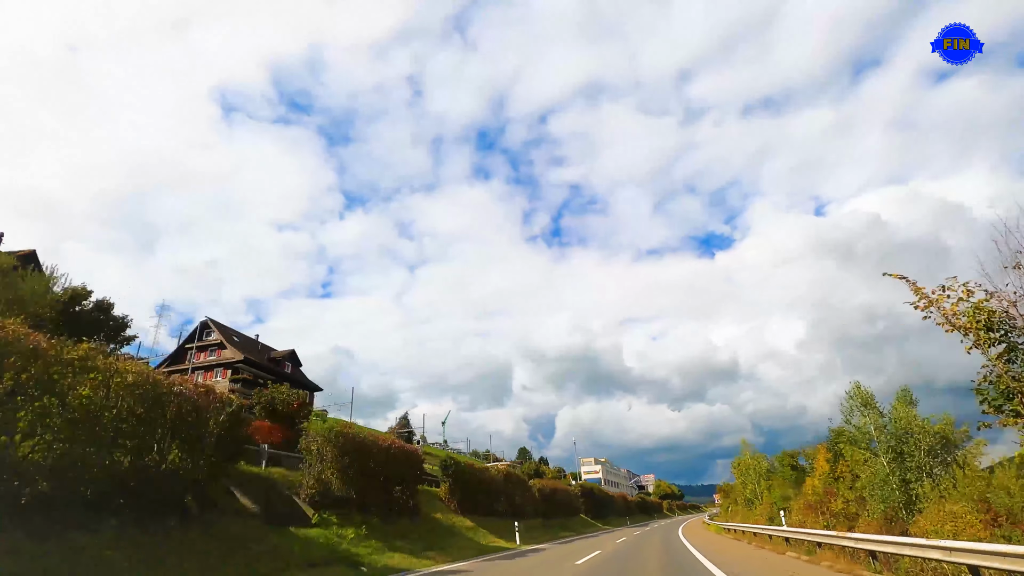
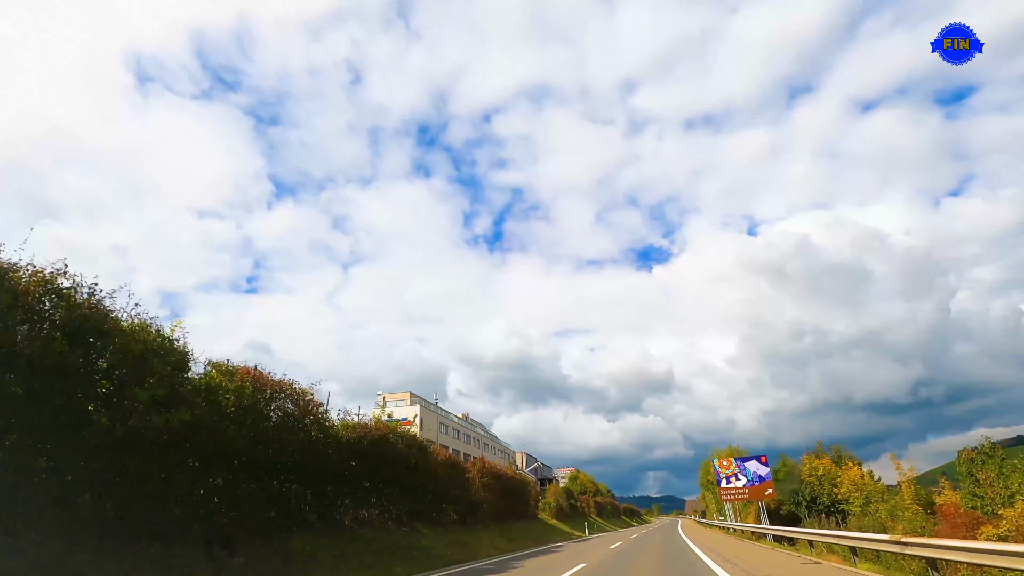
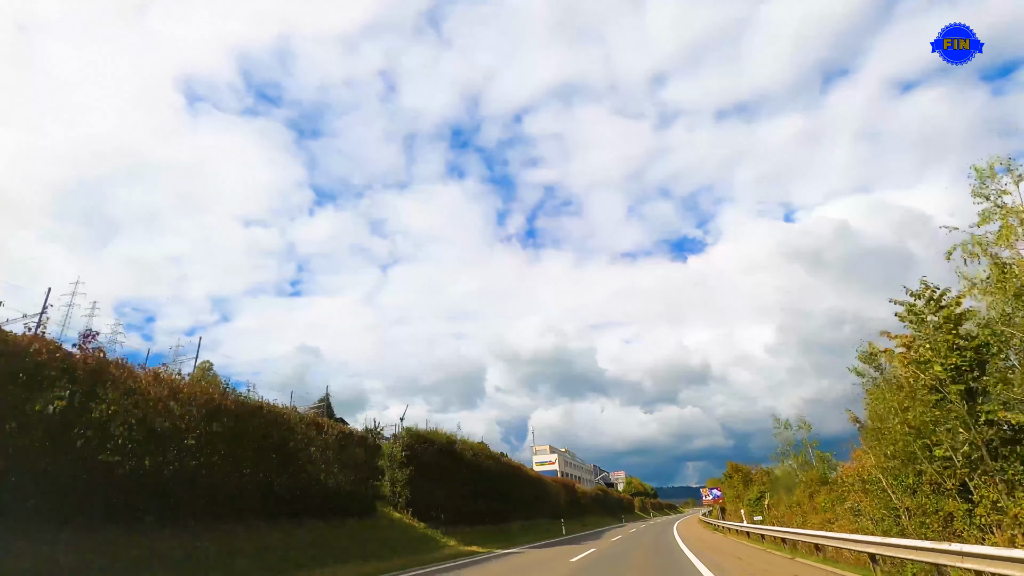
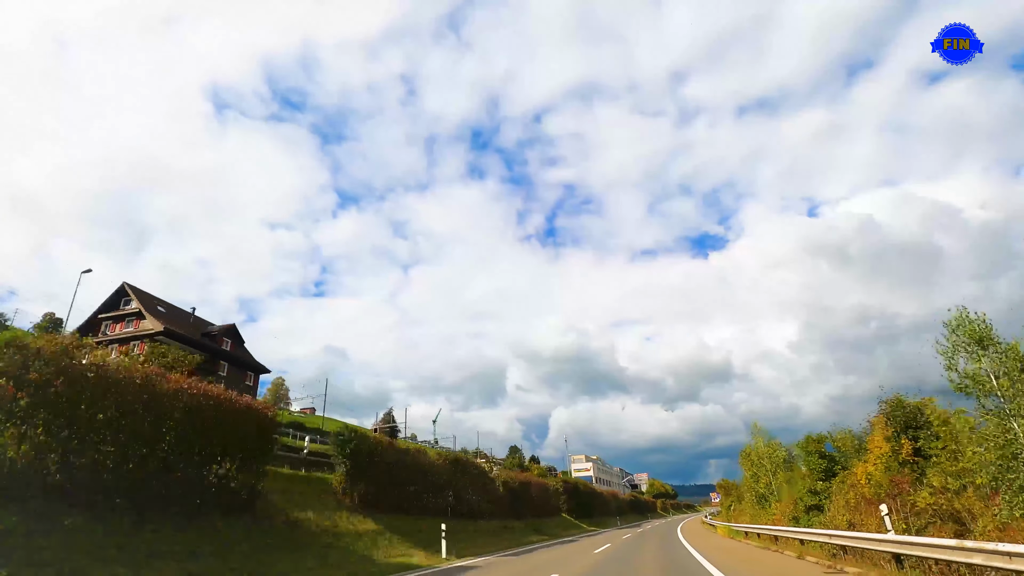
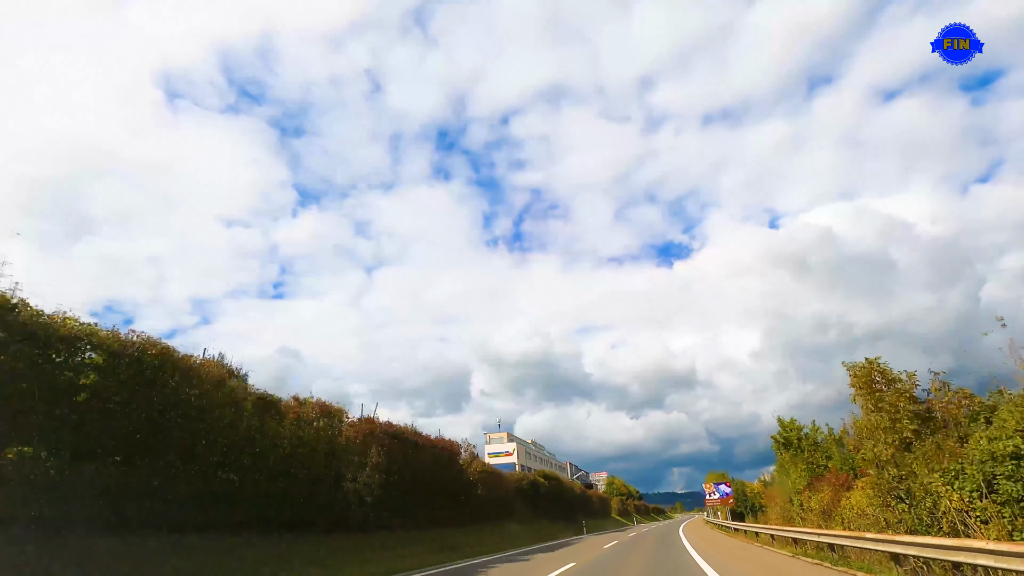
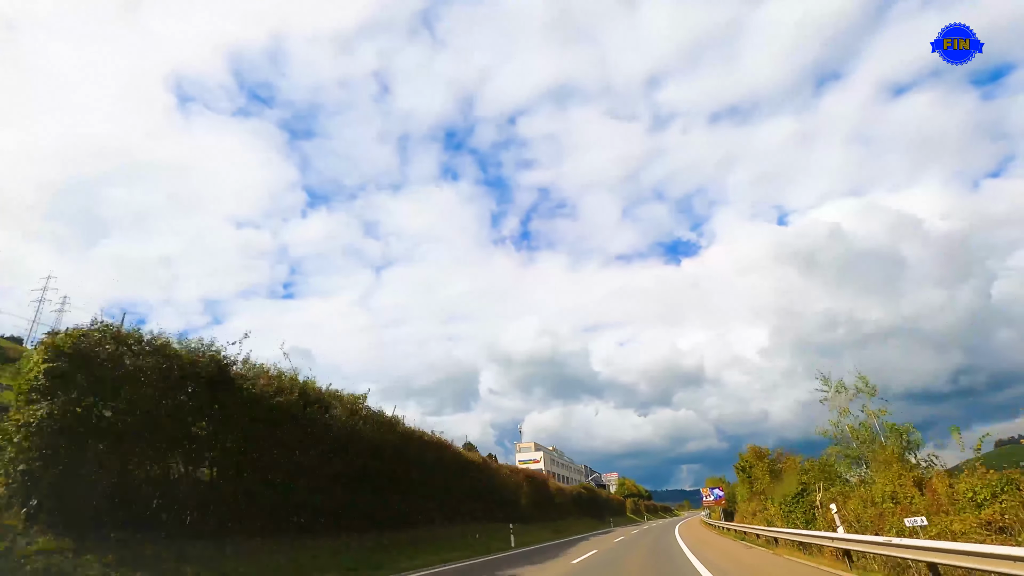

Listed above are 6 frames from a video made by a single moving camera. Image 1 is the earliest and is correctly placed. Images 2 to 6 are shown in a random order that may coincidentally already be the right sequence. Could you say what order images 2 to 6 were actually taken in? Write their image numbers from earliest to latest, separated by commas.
4, 3, 6, 5, 2
